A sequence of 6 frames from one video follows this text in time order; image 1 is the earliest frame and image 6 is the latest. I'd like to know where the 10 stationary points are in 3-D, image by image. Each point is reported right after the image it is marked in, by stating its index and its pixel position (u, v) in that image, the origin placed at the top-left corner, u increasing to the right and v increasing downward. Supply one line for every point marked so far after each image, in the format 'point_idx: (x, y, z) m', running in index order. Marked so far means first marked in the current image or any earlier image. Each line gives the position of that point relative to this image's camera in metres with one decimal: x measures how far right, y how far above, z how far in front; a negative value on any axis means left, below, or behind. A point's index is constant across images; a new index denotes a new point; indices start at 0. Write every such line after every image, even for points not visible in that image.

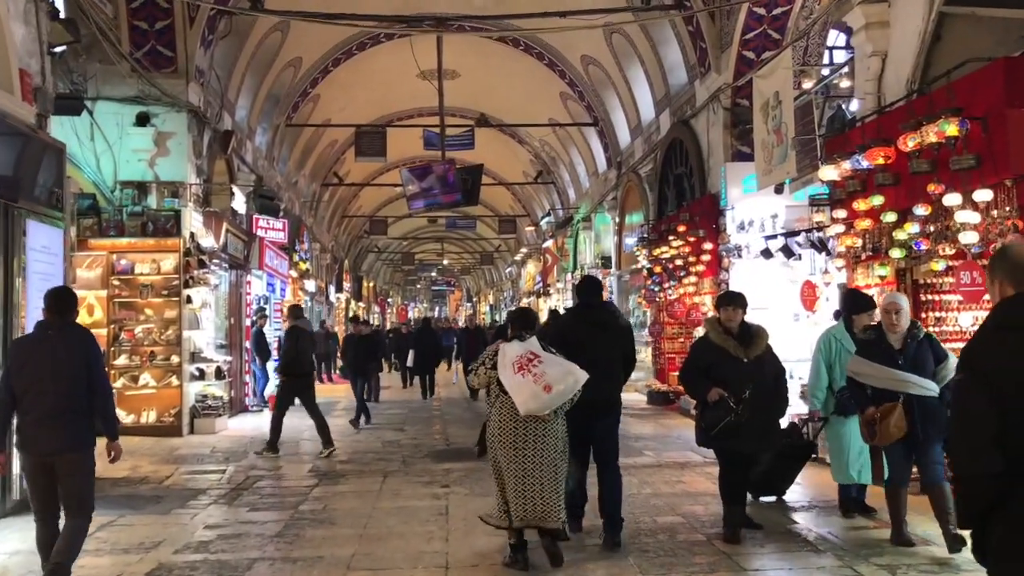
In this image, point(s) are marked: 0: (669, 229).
0: (+1.9, +0.7, +11.8) m
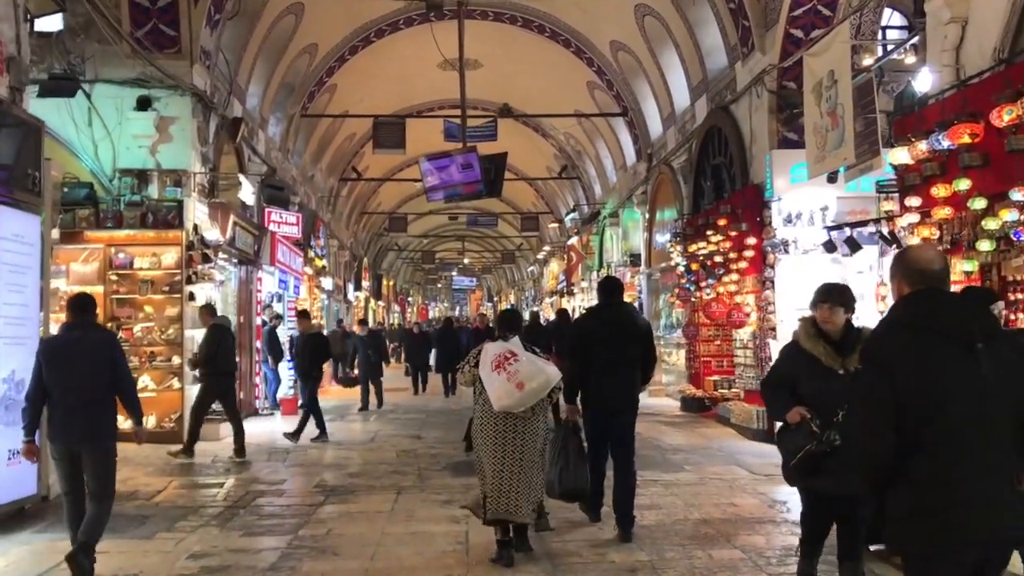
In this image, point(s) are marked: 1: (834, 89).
0: (+2.2, +0.7, +11.0) m
1: (+2.7, +1.6, +8.1) m
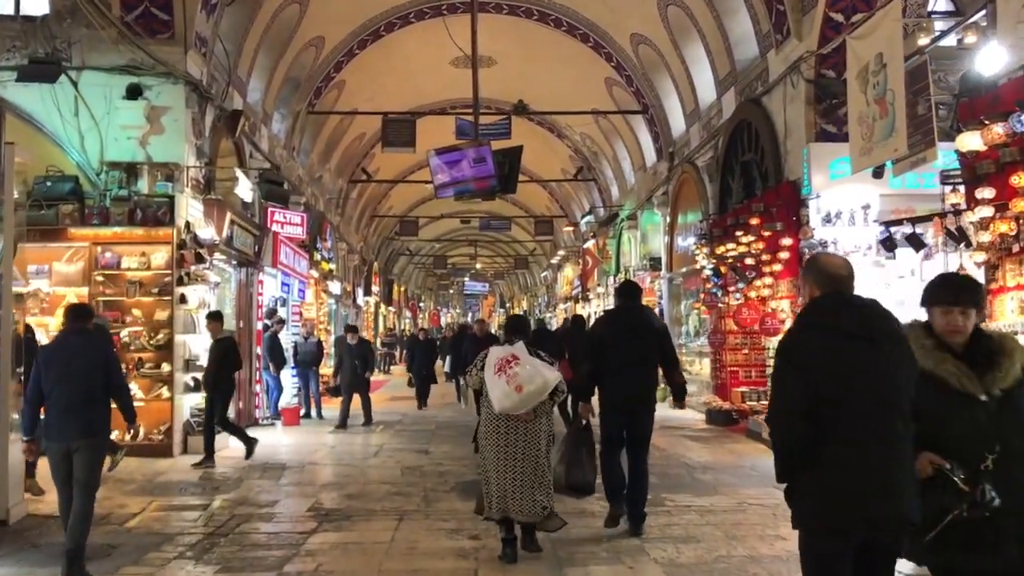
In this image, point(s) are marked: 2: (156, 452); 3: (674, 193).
0: (+2.4, +0.7, +10.3) m
1: (+2.8, +1.6, +7.3) m
2: (-3.1, -1.4, +8.6) m
3: (+2.4, +1.4, +14.4) m
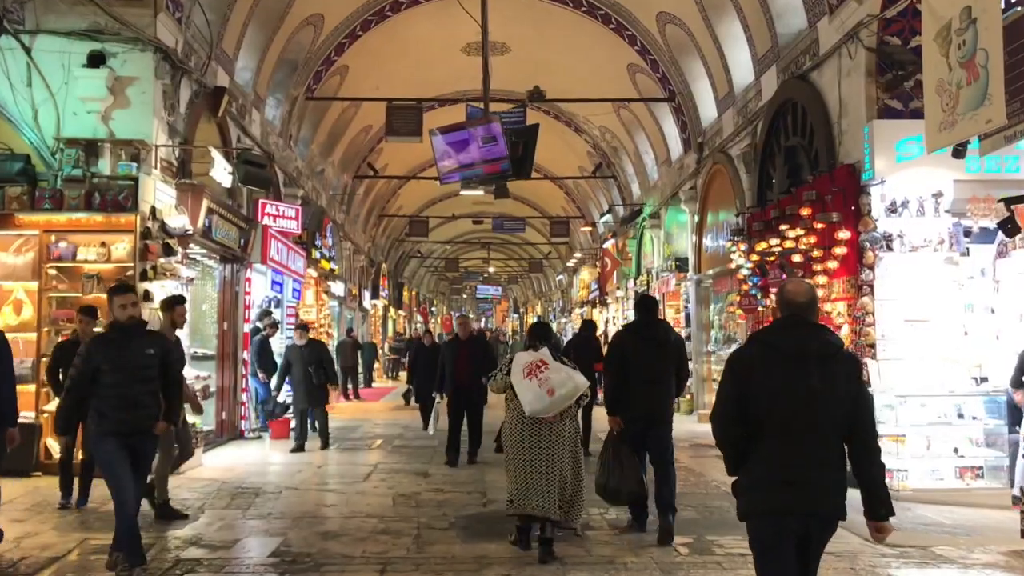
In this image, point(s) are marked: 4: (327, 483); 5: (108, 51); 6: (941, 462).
0: (+2.5, +0.7, +9.1) m
1: (+2.9, +1.6, +6.1) m
2: (-3.1, -1.4, +7.5) m
3: (+2.6, +1.4, +13.2) m
4: (-1.4, -1.5, +7.4) m
5: (-3.3, +1.9, +7.9) m
6: (+3.2, -1.3, +7.3) m
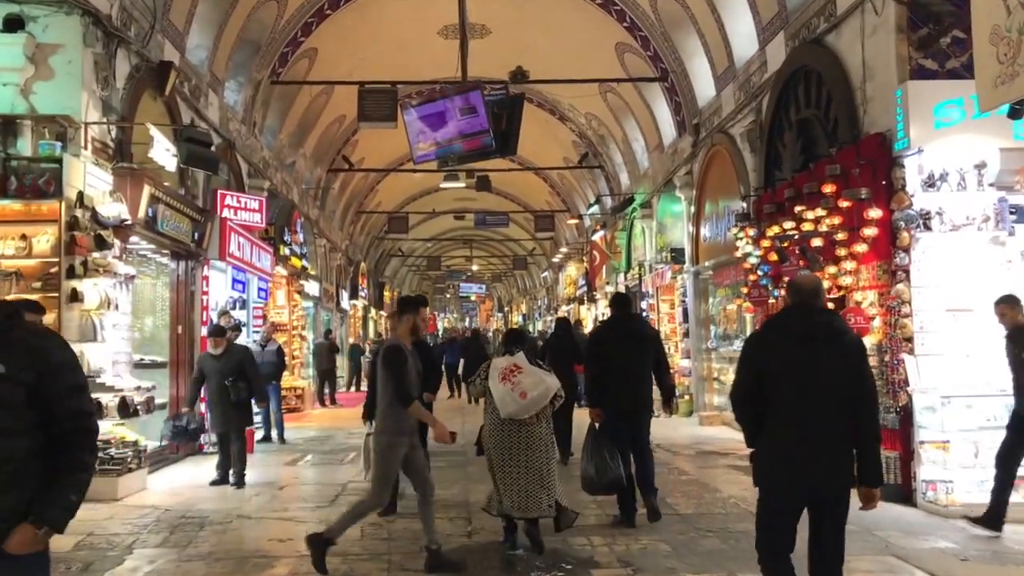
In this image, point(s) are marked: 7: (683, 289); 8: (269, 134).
0: (+2.3, +0.8, +8.1) m
1: (+2.8, +1.7, +5.2) m
2: (-3.1, -1.4, +6.4) m
3: (+2.4, +1.5, +12.3) m
4: (-1.5, -1.5, +6.4) m
5: (-3.4, +1.9, +6.9) m
6: (+3.2, -1.2, +6.4) m
7: (+2.3, 0.0, +13.2) m
8: (-3.6, +2.3, +14.4) m
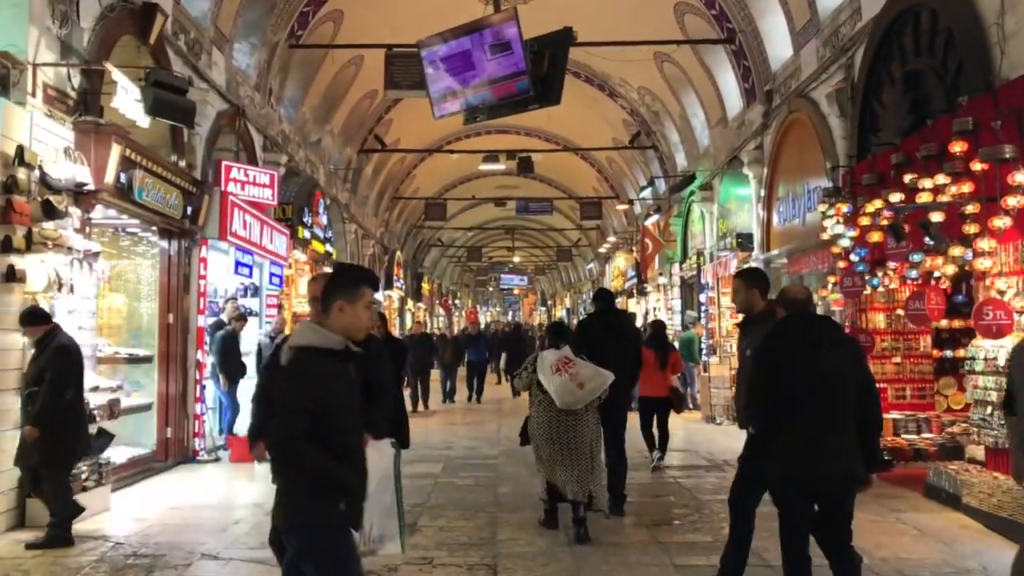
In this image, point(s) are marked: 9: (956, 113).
0: (+2.6, +0.9, +6.6) m
1: (+3.0, +1.8, +3.6) m
2: (-2.9, -1.3, +5.2) m
3: (+2.9, +1.6, +10.7) m
4: (-1.3, -1.3, +5.1) m
5: (-3.2, +2.1, +5.6) m
6: (+3.4, -1.1, +4.8) m
7: (+2.8, +0.1, +11.6) m
8: (-3.0, +2.5, +13.2) m
9: (+2.7, +1.1, +6.0) m
